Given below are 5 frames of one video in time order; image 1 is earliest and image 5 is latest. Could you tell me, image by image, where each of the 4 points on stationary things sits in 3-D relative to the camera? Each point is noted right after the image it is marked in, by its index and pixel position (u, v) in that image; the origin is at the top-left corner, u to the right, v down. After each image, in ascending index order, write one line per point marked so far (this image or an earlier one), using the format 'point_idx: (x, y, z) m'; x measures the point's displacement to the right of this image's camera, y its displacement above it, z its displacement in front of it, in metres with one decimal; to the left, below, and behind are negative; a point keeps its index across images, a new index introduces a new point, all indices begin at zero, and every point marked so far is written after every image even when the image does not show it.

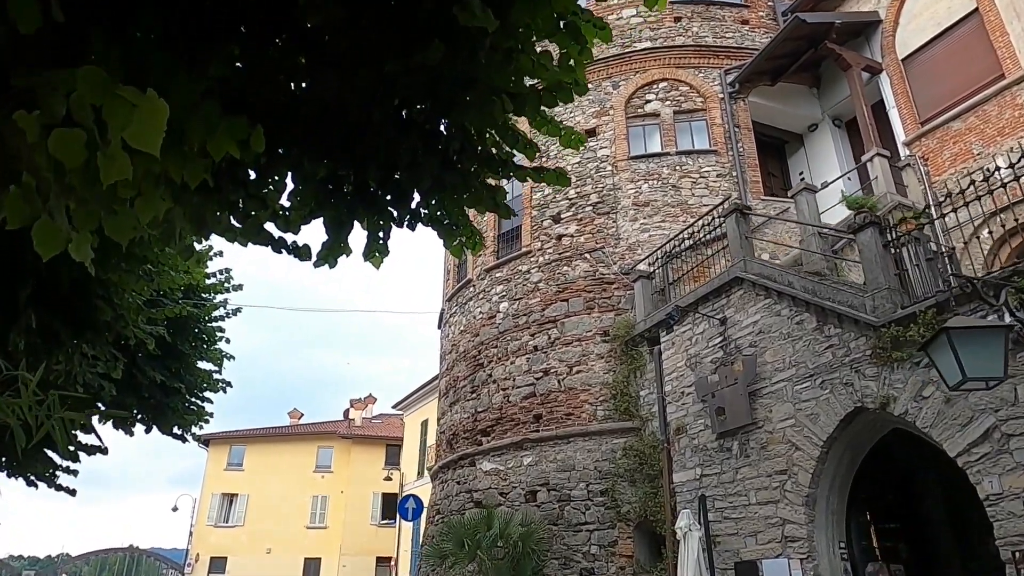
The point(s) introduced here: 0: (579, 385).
0: (+0.9, -1.4, +9.3) m
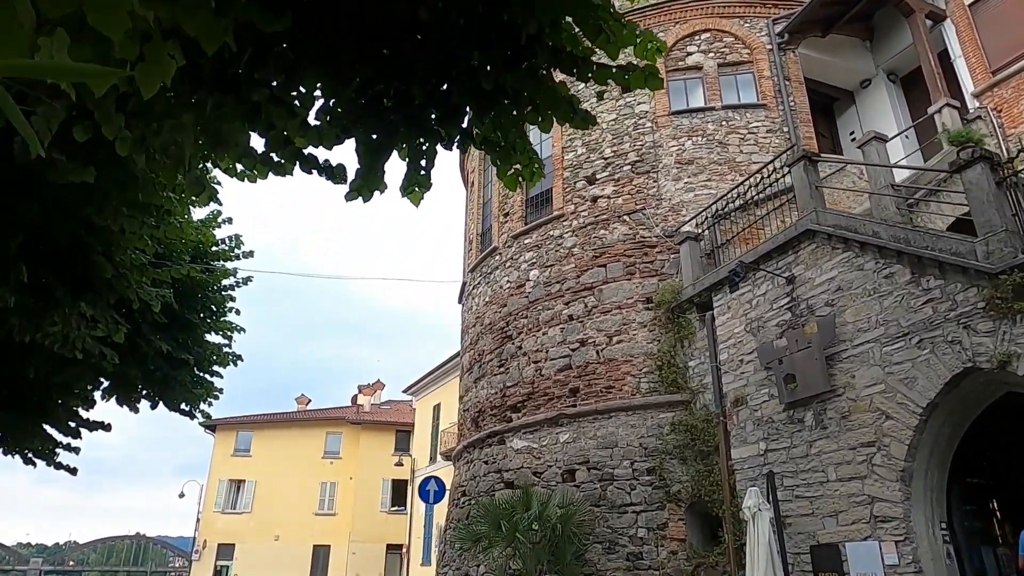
0: (+1.4, -0.9, +8.6) m
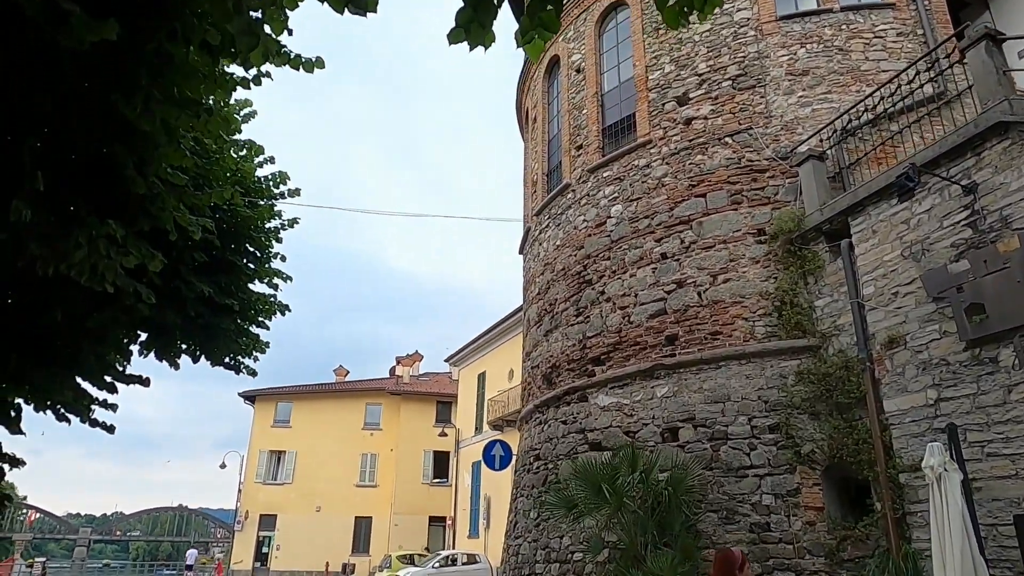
0: (+2.4, -0.1, +7.4) m
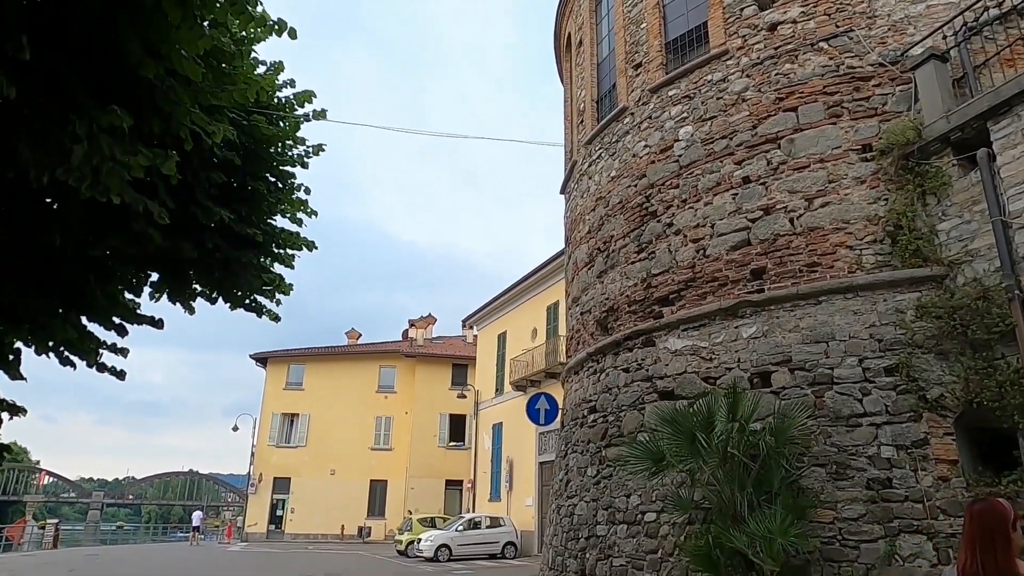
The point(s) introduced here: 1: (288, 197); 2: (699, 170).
0: (+3.0, +0.6, +6.4) m
1: (-2.6, +1.0, +7.6) m
2: (+2.1, +1.3, +7.4) m
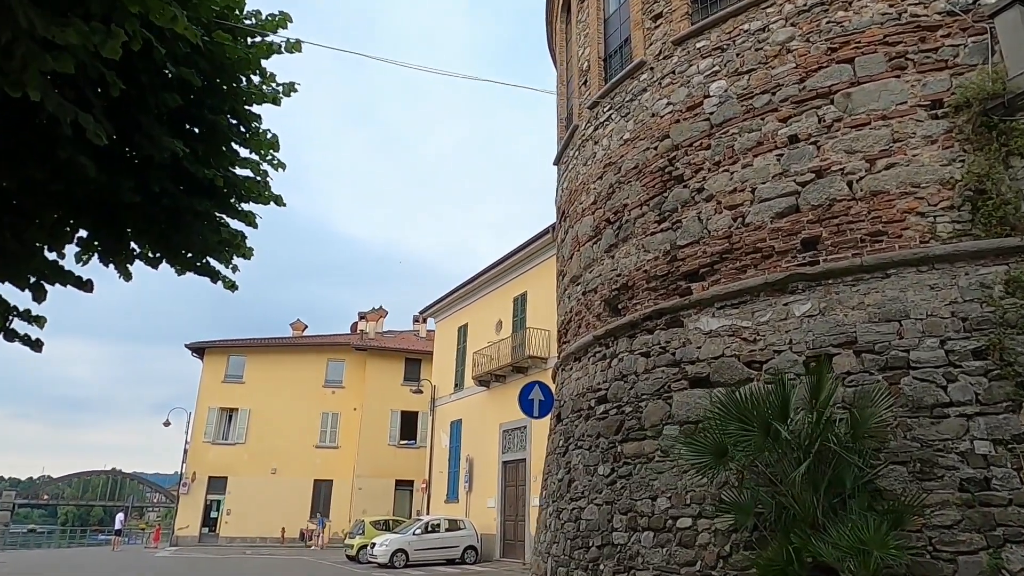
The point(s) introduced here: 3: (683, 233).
0: (+3.2, +0.8, +5.6) m
1: (-2.5, +1.4, +6.4) m
2: (+2.2, +1.6, +6.6) m
3: (+1.7, +0.5, +6.7) m
